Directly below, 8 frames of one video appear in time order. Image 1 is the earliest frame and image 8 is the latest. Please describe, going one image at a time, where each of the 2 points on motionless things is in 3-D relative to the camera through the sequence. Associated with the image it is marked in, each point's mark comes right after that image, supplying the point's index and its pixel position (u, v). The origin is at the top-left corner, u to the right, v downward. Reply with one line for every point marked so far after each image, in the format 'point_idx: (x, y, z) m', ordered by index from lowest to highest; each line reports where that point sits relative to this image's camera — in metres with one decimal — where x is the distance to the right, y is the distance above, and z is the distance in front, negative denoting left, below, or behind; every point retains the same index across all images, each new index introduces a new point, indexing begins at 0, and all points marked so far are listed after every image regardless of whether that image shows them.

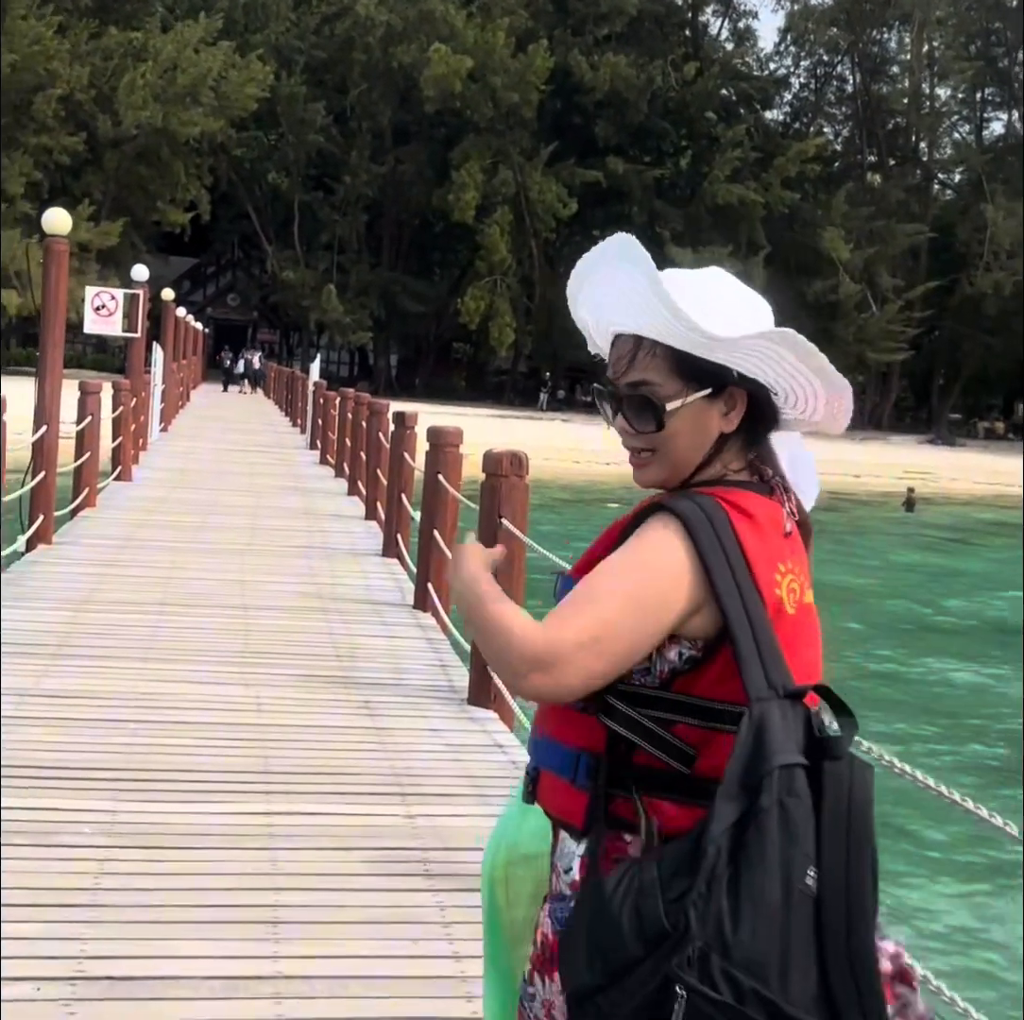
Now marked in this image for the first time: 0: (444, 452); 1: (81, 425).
0: (-0.4, +0.3, +6.6) m
1: (-3.2, +0.6, +9.8) m
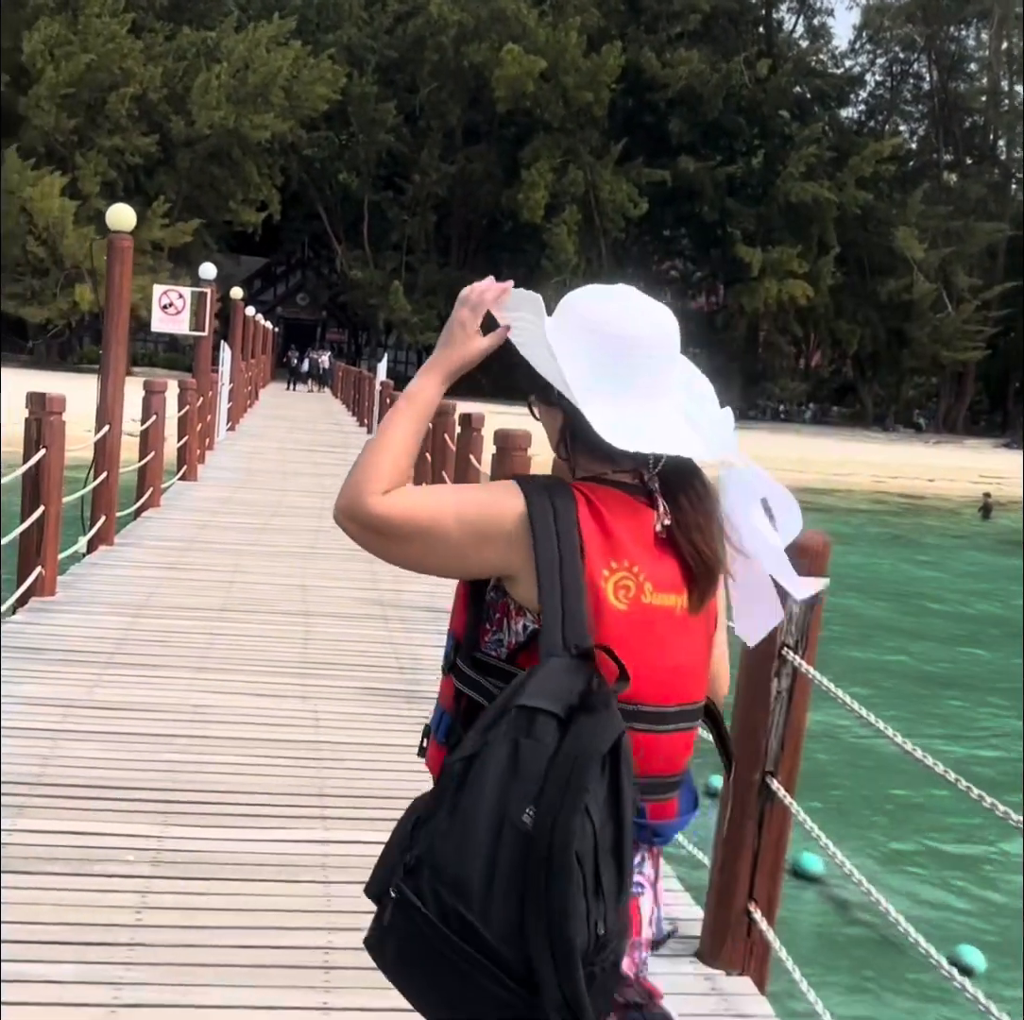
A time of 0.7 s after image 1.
0: (0.0, +0.3, +6.4) m
1: (-2.7, +0.6, +9.7) m
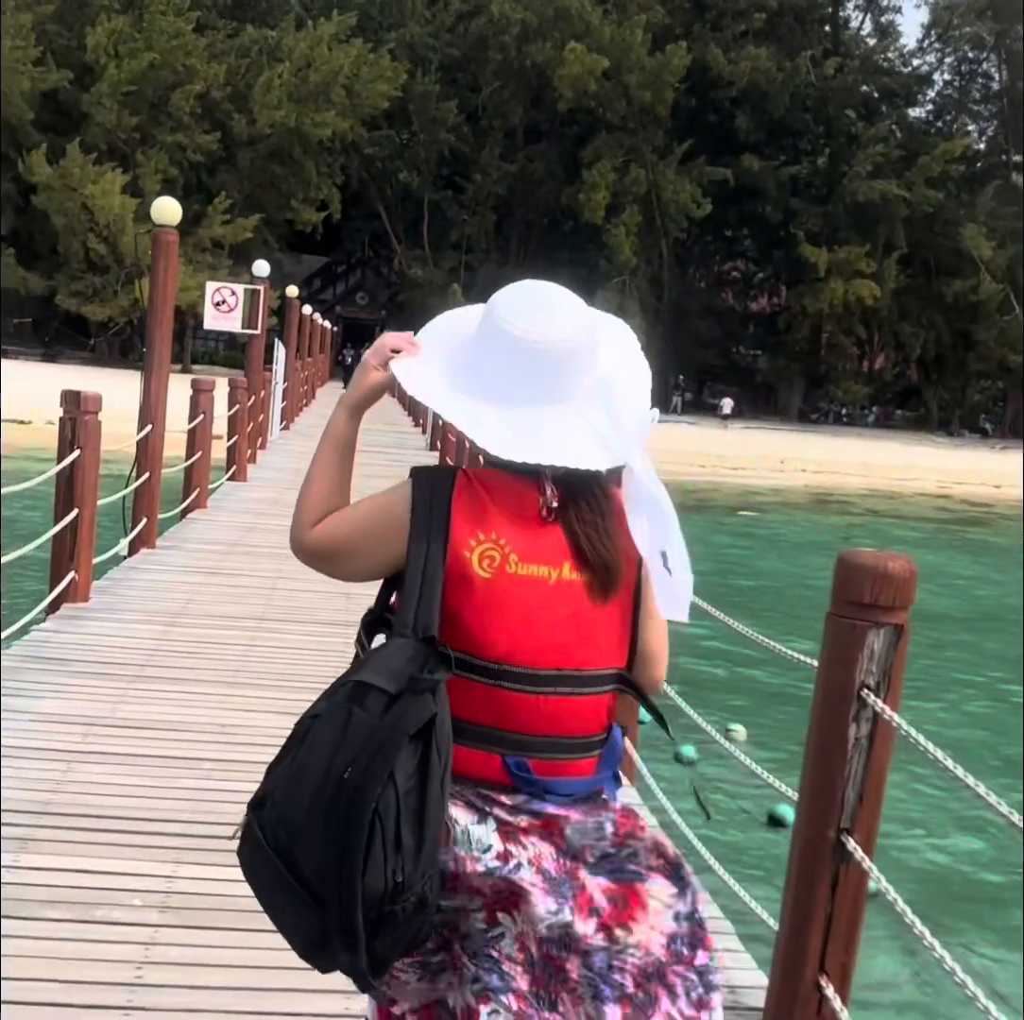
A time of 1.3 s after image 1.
0: (+0.2, +0.2, +6.1) m
1: (-2.3, +0.6, +9.5) m
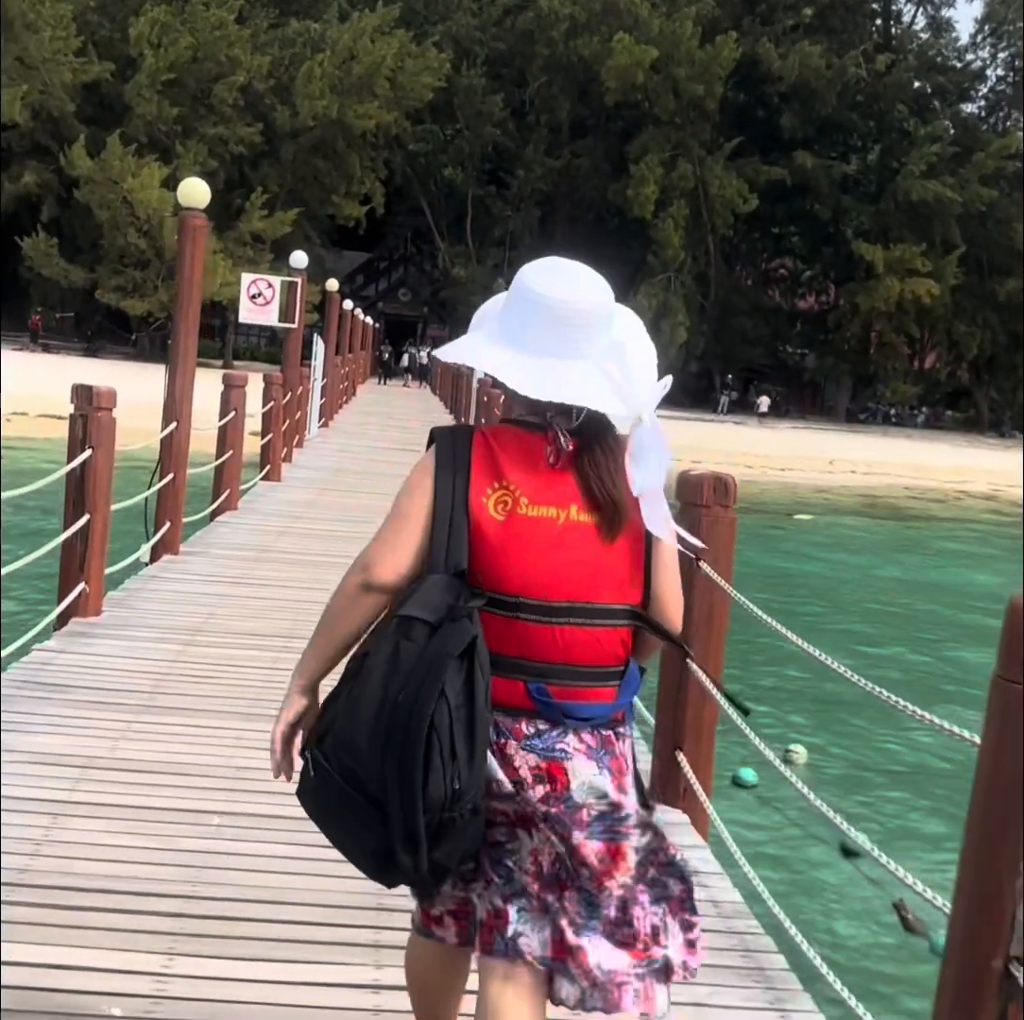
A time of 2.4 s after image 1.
0: (+0.4, +0.2, +5.5) m
1: (-2.0, +0.6, +9.0) m
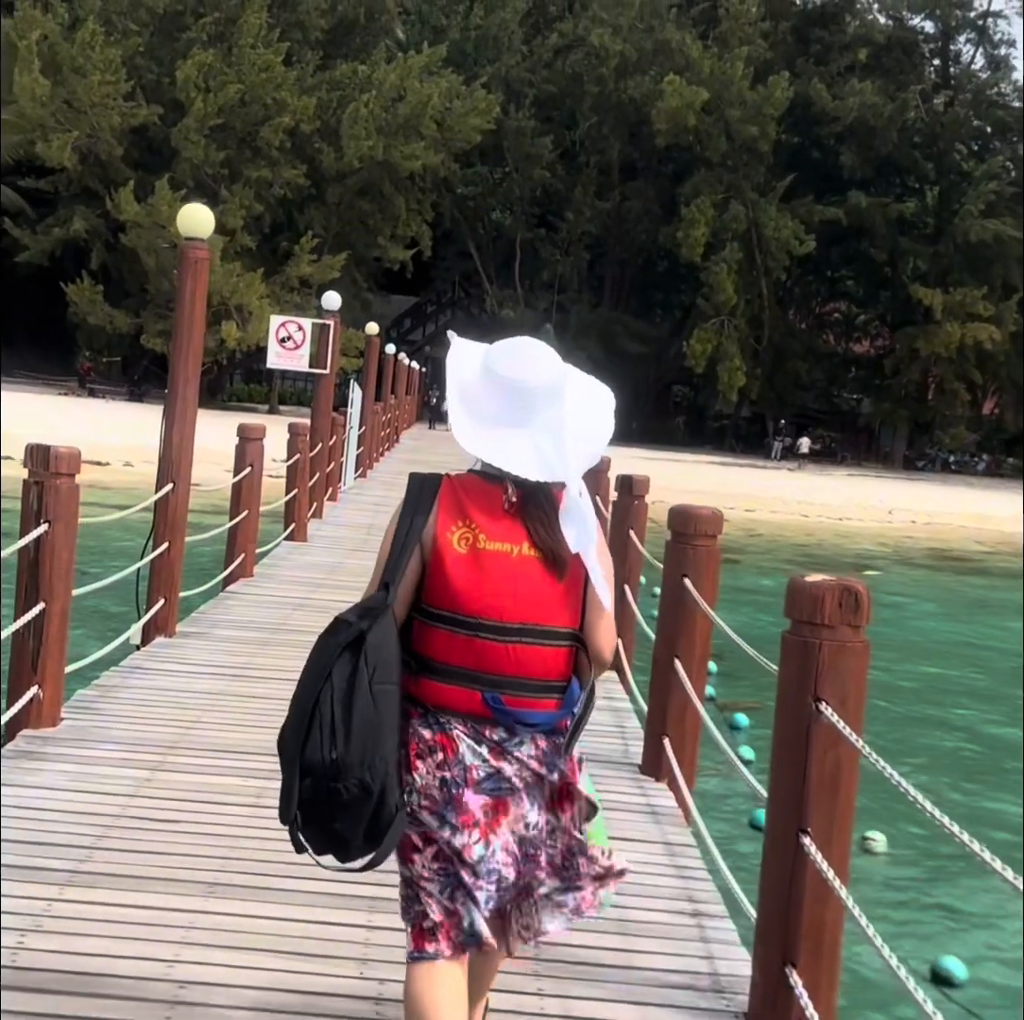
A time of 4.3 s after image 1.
0: (+0.6, -0.1, +4.5) m
1: (-1.7, +0.2, +8.0) m
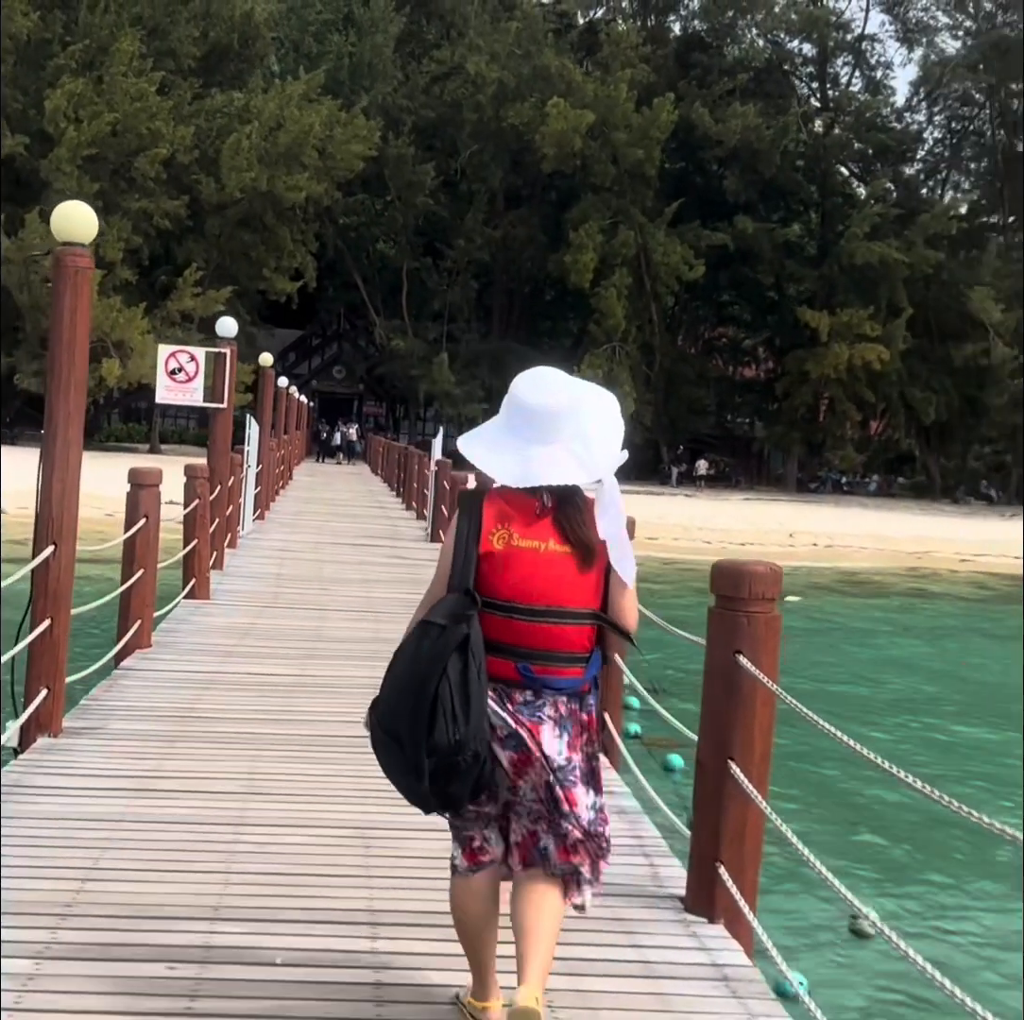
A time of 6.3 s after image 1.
0: (+0.6, -0.3, +3.4) m
1: (-2.0, -0.1, +6.8) m
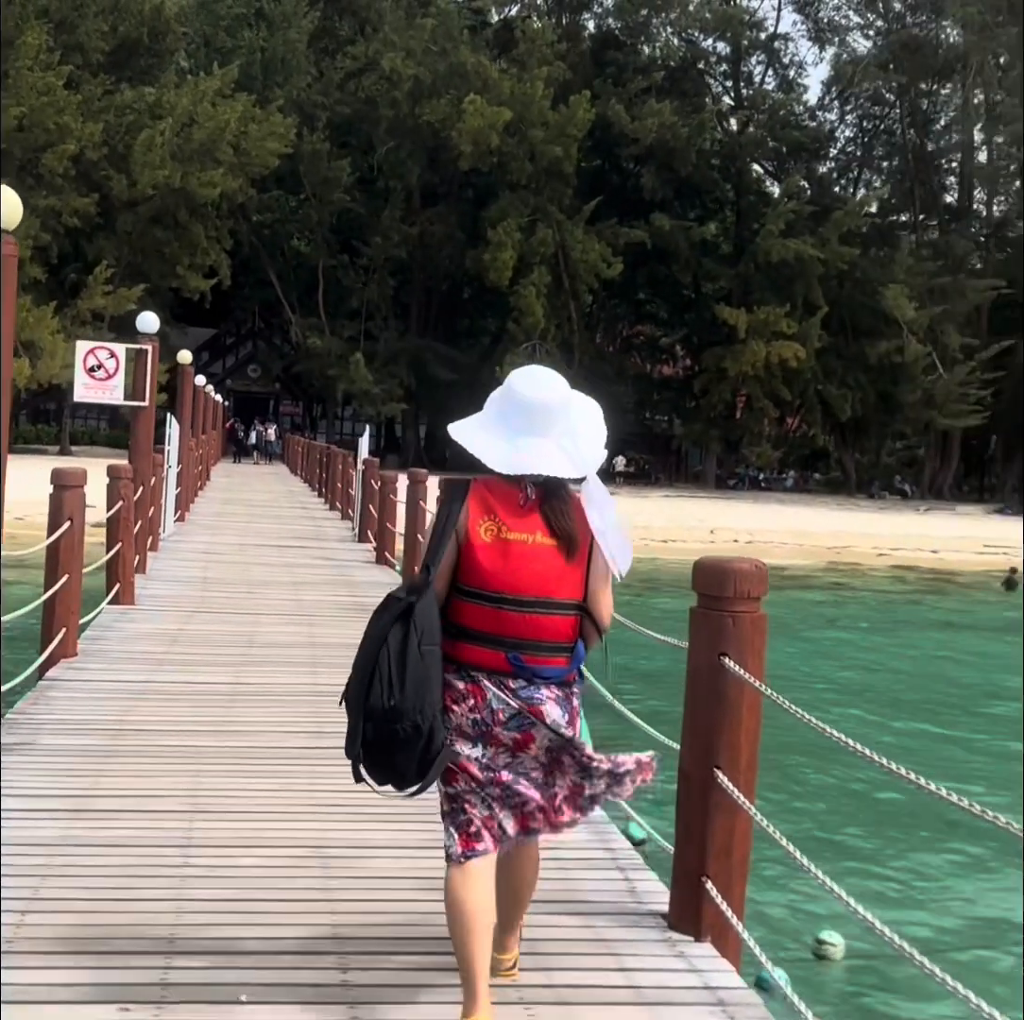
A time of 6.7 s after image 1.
0: (+0.5, -0.3, +3.3) m
1: (-2.2, -0.1, +6.5) m
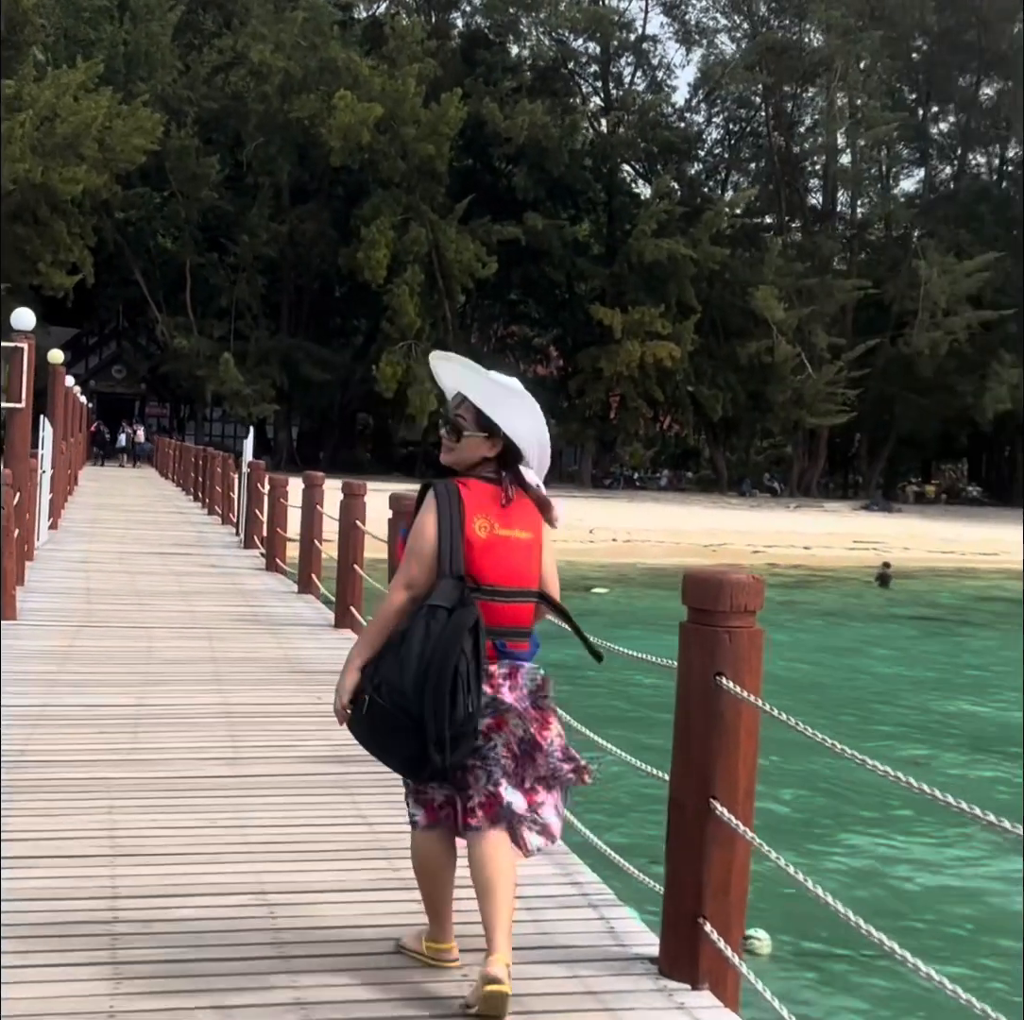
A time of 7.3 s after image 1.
0: (+0.5, -0.3, +3.0) m
1: (-2.6, -0.2, +5.9) m
